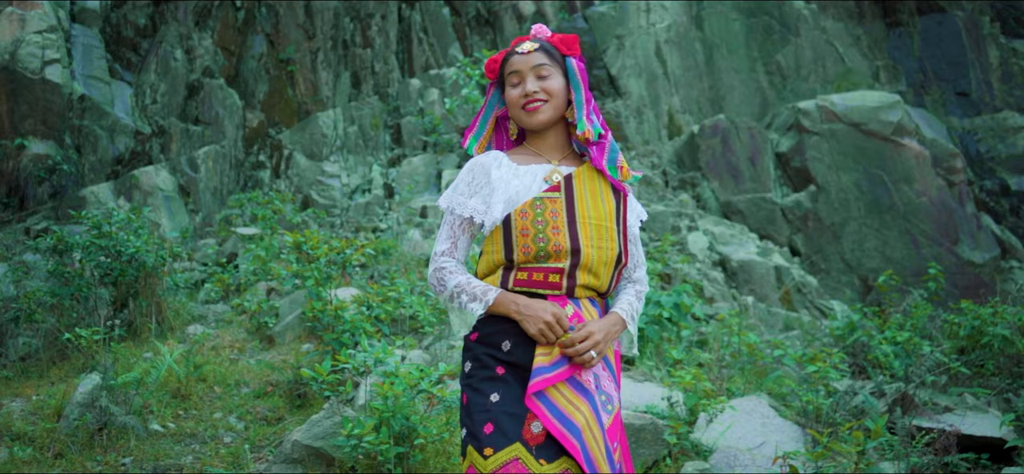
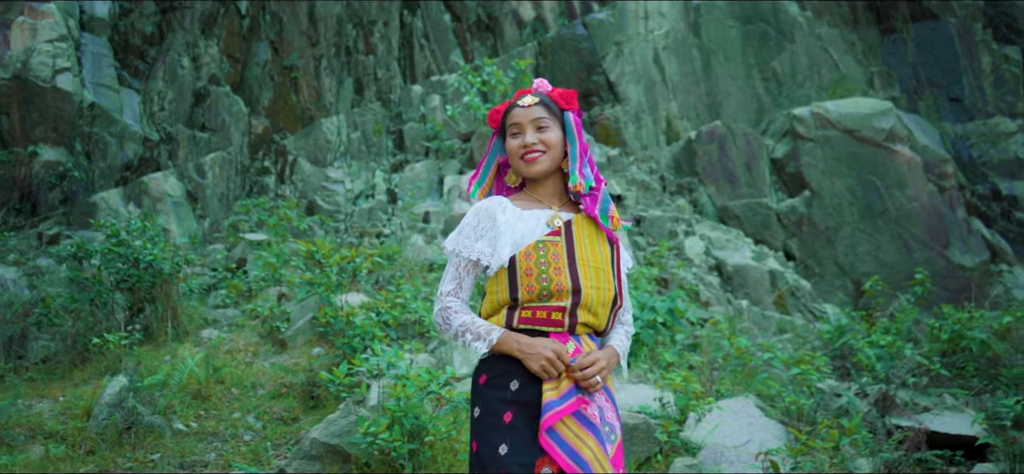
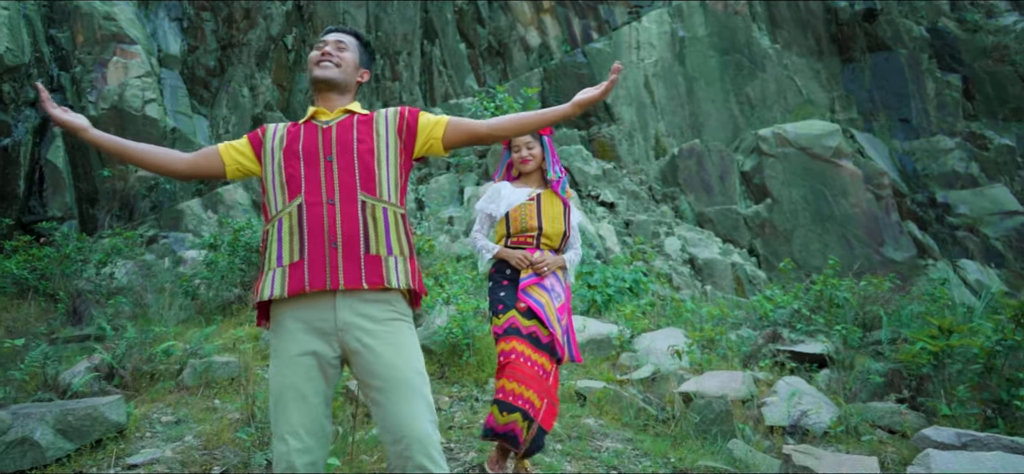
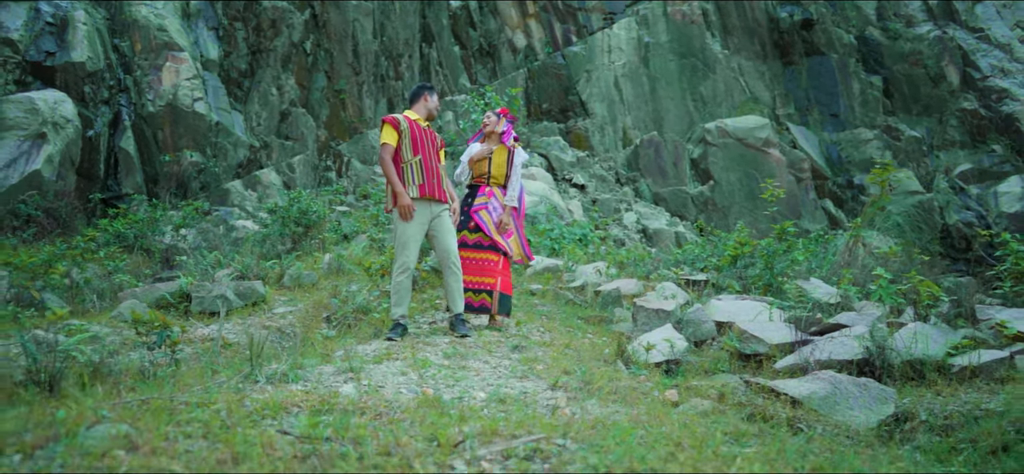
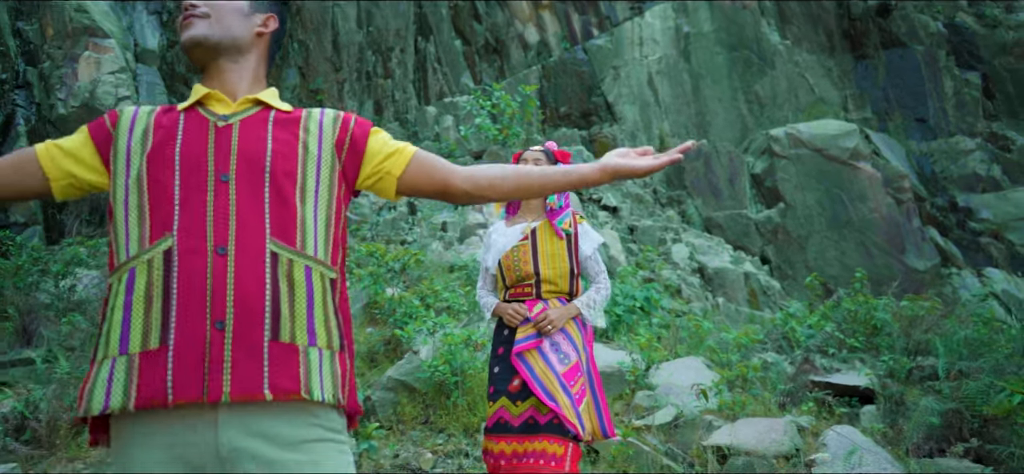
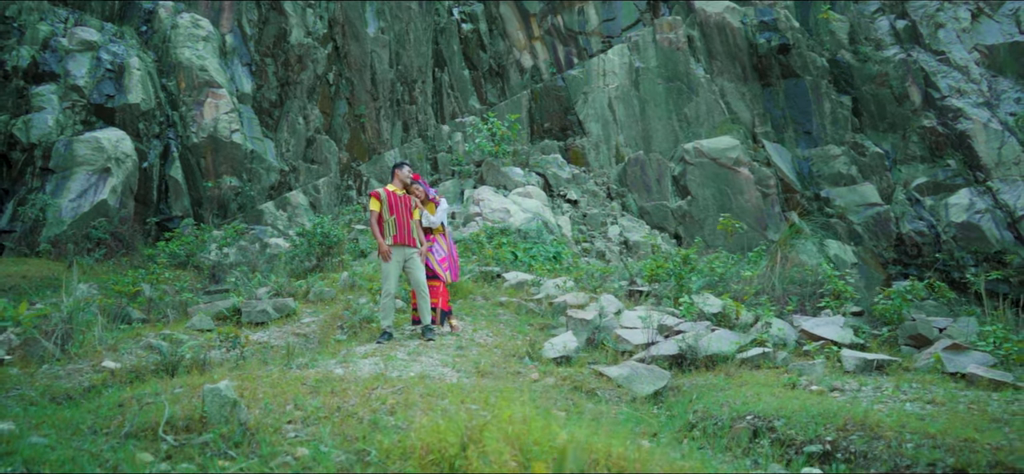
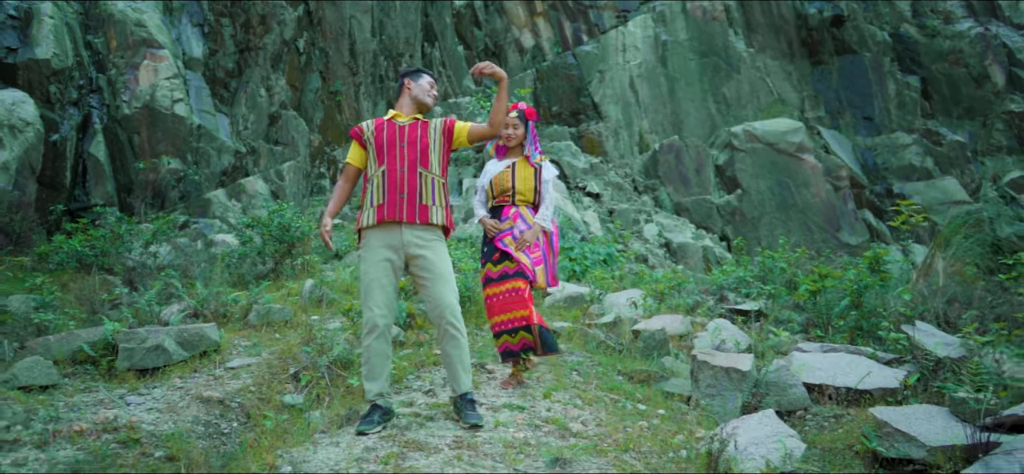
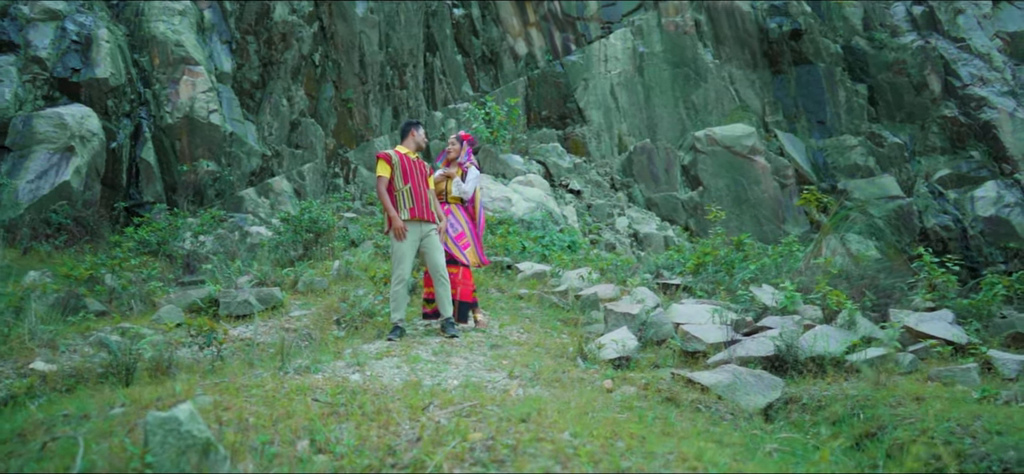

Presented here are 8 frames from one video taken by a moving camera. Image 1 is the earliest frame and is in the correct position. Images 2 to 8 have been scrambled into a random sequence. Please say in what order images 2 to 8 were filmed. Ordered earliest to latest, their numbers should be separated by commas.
2, 5, 3, 7, 4, 8, 6
